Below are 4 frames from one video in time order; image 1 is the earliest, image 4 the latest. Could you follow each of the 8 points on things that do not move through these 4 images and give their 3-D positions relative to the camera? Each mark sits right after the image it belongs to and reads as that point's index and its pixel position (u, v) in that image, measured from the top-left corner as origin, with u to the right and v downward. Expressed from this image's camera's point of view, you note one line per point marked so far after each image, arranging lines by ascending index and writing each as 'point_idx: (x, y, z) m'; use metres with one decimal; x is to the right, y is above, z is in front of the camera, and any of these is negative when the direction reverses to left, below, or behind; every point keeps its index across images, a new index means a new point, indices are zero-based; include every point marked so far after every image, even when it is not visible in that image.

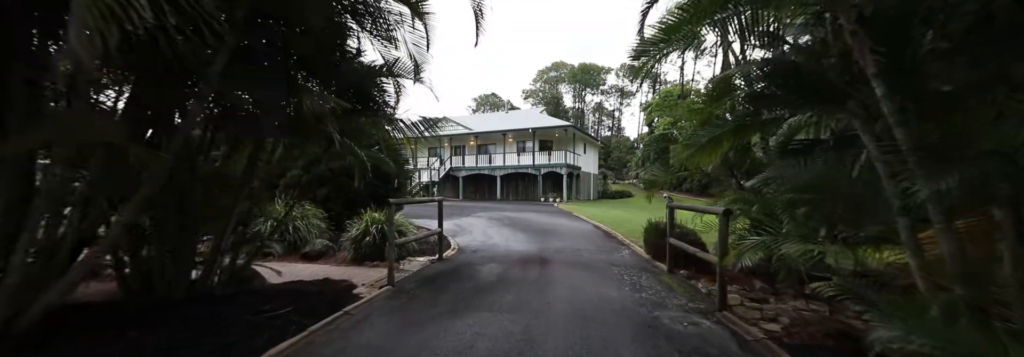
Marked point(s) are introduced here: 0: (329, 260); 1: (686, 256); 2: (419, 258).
0: (-3.2, -1.4, +5.8) m
1: (+2.6, -1.2, +5.2) m
2: (-1.7, -1.5, +6.1) m
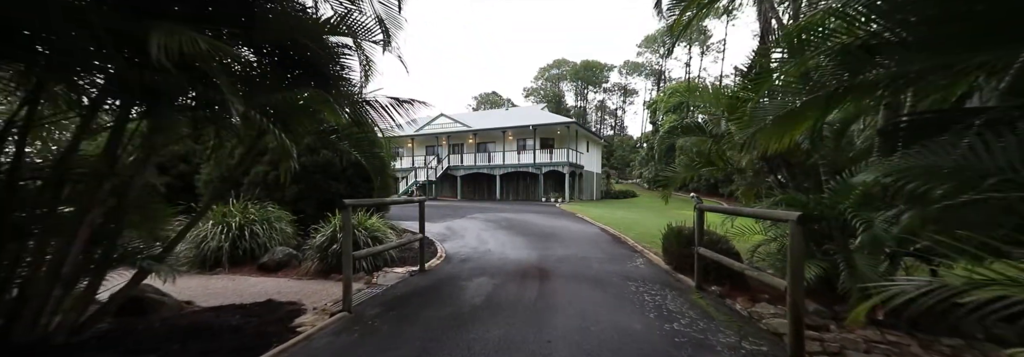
0: (-3.2, -1.4, +4.9) m
1: (+2.6, -1.2, +4.3) m
2: (-1.8, -1.4, +5.2) m
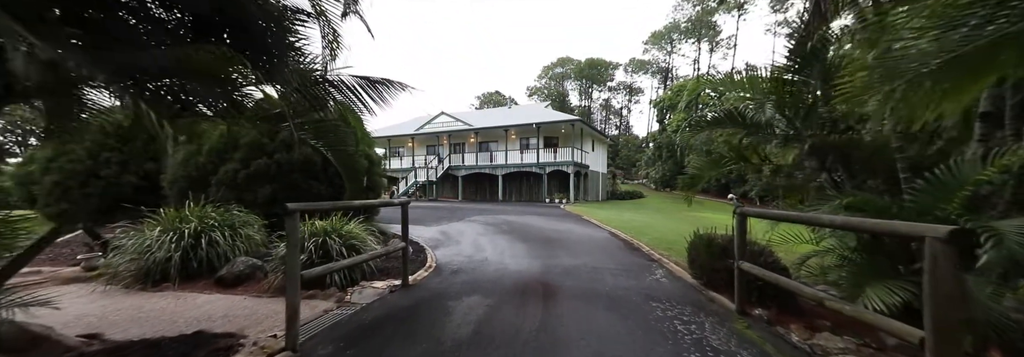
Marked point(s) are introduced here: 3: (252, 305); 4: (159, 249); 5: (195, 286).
0: (-3.3, -1.4, +4.2) m
1: (+2.5, -1.1, +3.5) m
2: (-1.8, -1.4, +4.5) m
3: (-2.8, -1.4, +3.7) m
4: (-4.5, -0.9, +4.3) m
5: (-4.0, -1.4, +4.2) m
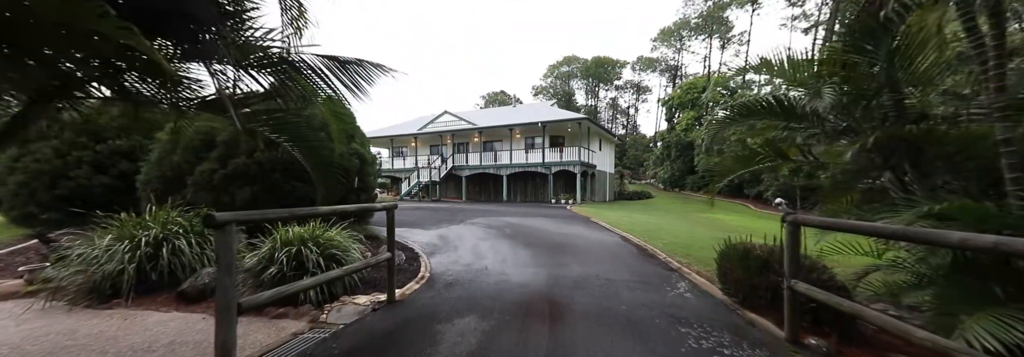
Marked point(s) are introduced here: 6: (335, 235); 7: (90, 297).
0: (-3.2, -1.4, +3.6) m
1: (+2.5, -1.1, +2.9) m
2: (-1.8, -1.4, +3.9) m
3: (-2.8, -1.4, +3.1) m
4: (-4.5, -0.9, +3.8) m
5: (-4.0, -1.4, +3.7) m
6: (-2.3, -0.7, +4.4) m
7: (-4.5, -1.3, +3.6) m
